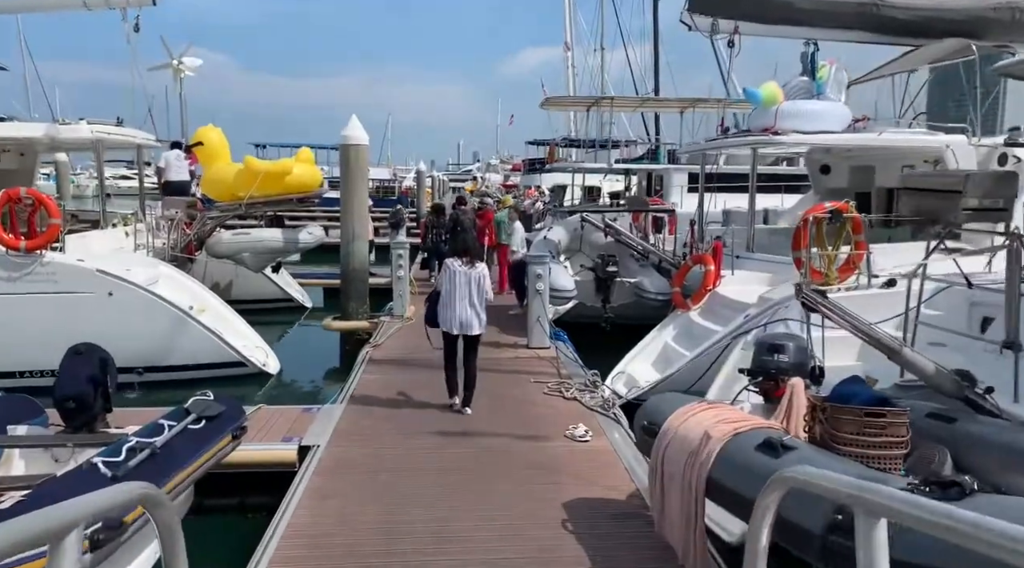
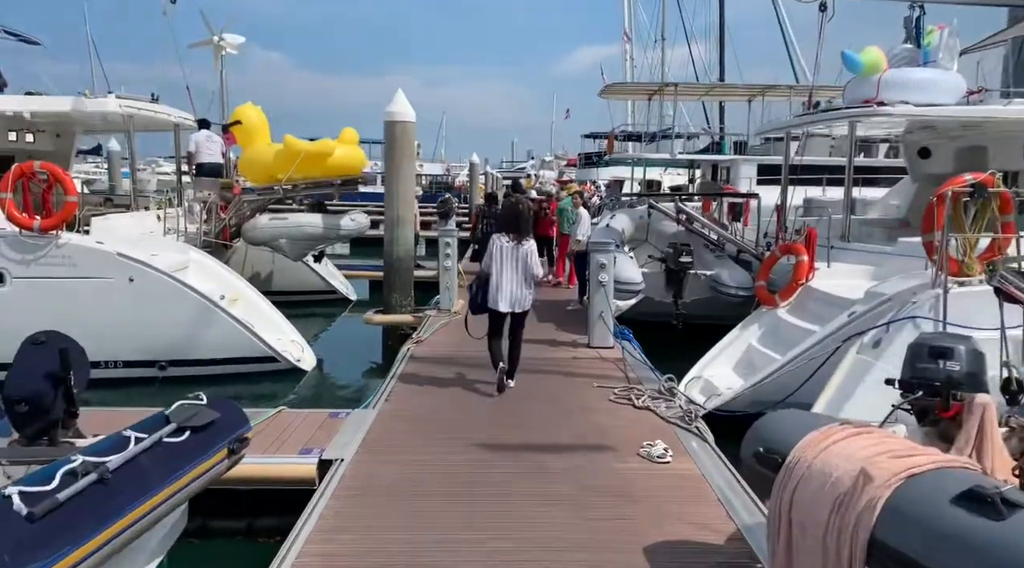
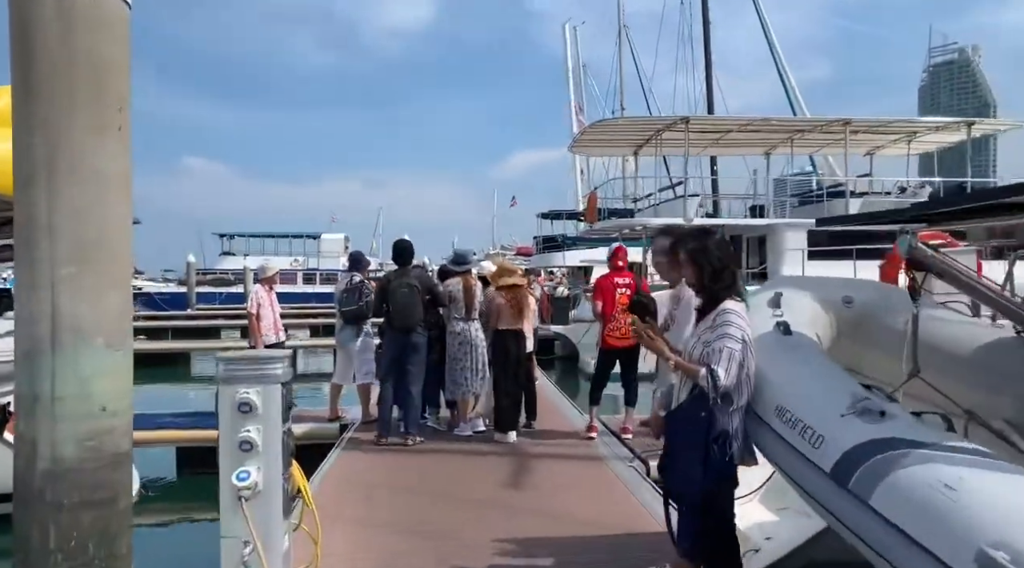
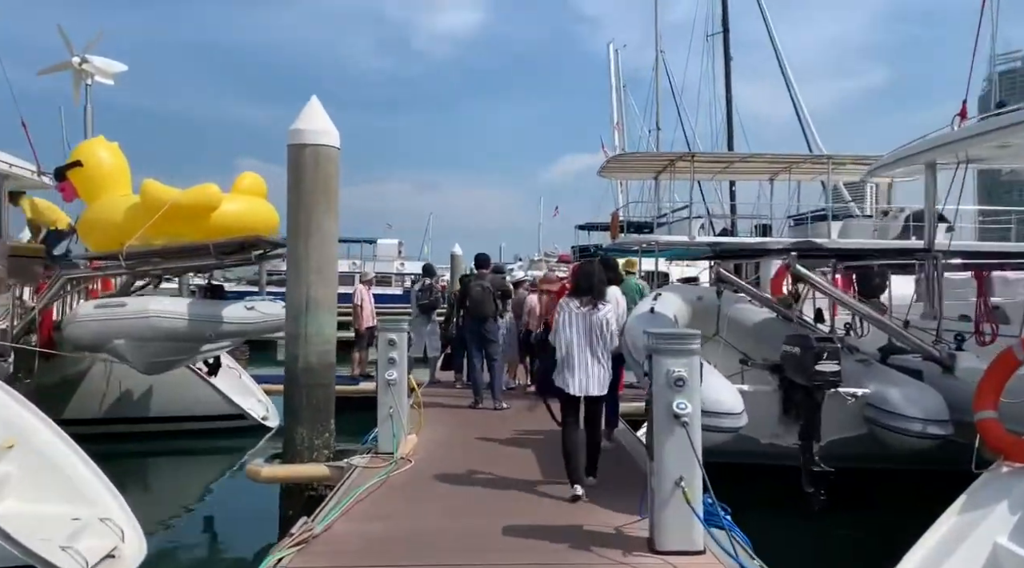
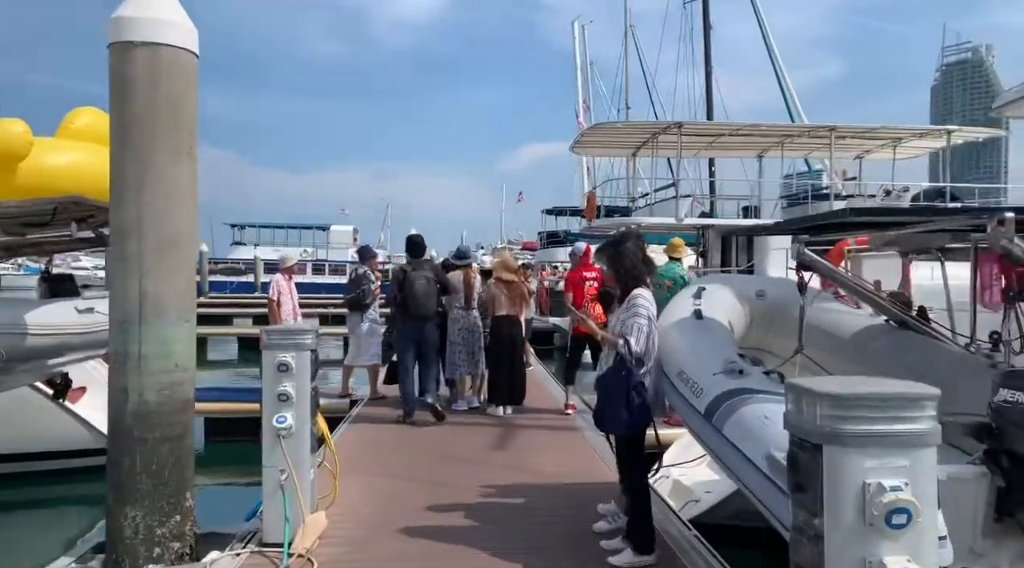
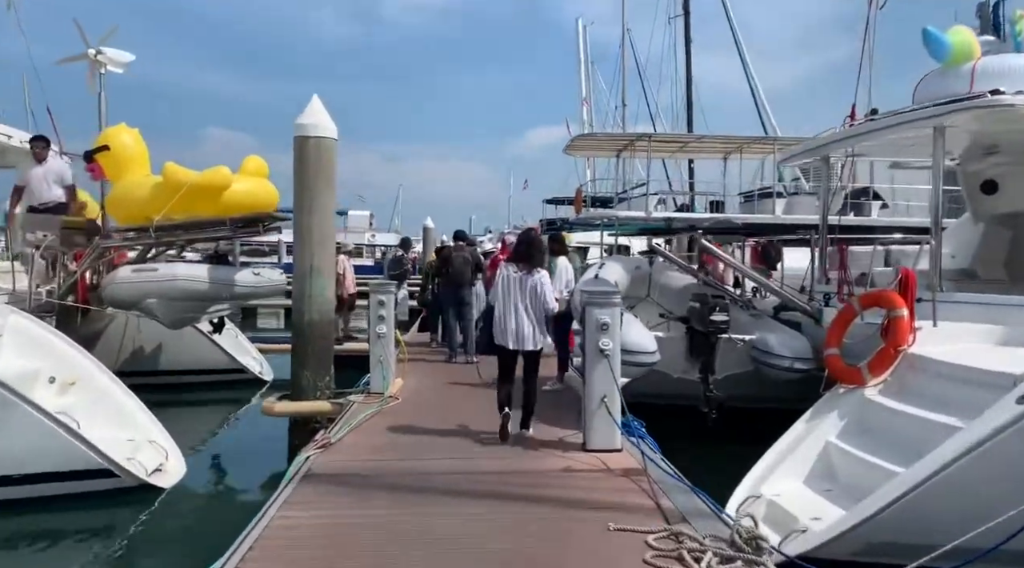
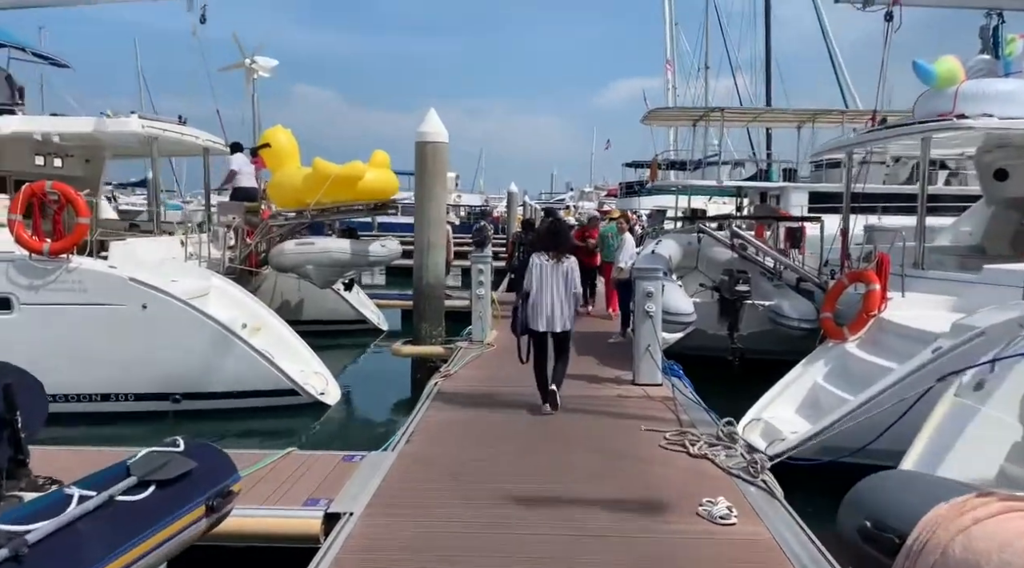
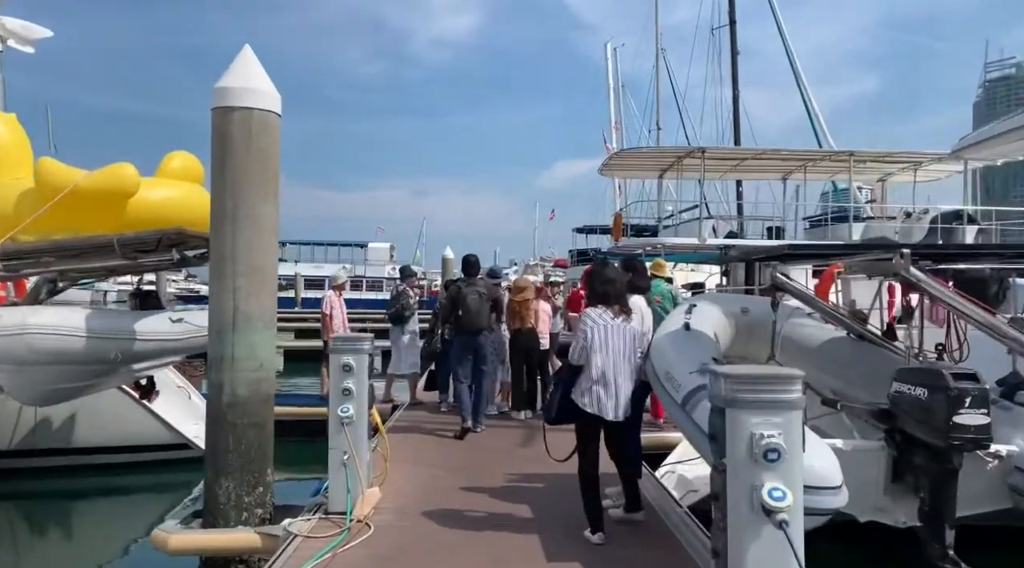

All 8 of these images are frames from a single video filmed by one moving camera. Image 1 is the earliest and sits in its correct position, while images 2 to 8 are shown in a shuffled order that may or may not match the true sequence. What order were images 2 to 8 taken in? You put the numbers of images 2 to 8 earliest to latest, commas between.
2, 7, 6, 4, 8, 5, 3
